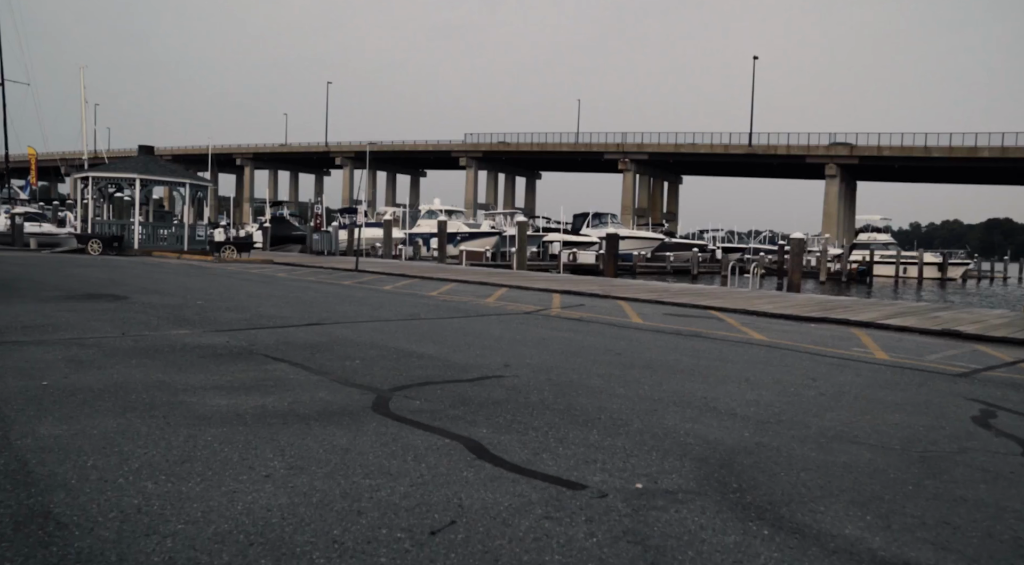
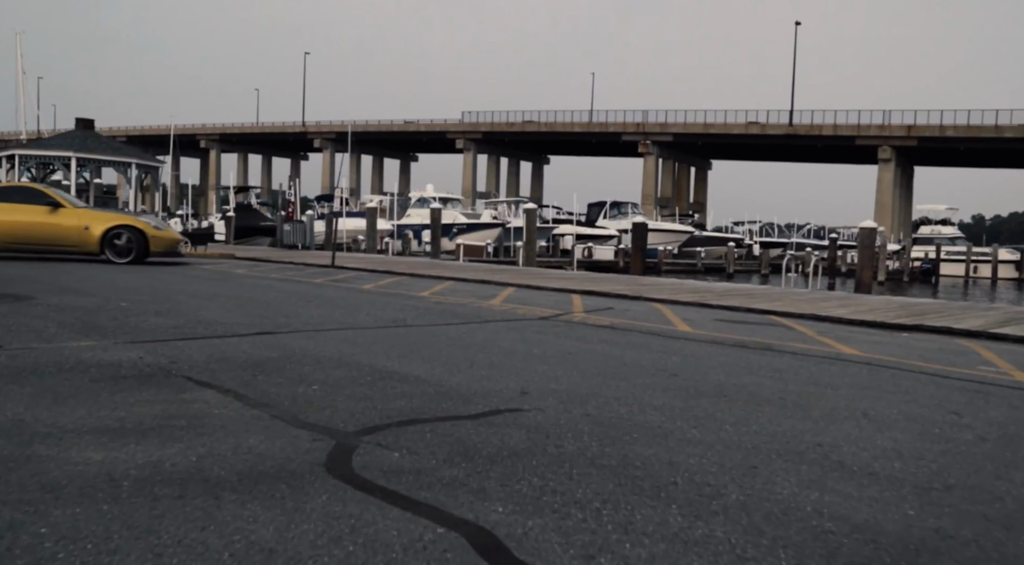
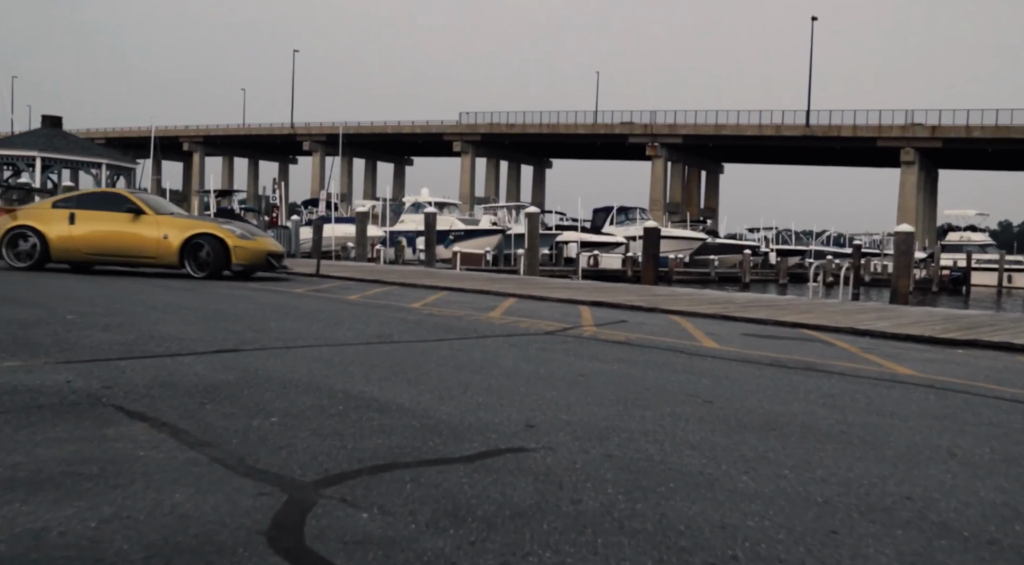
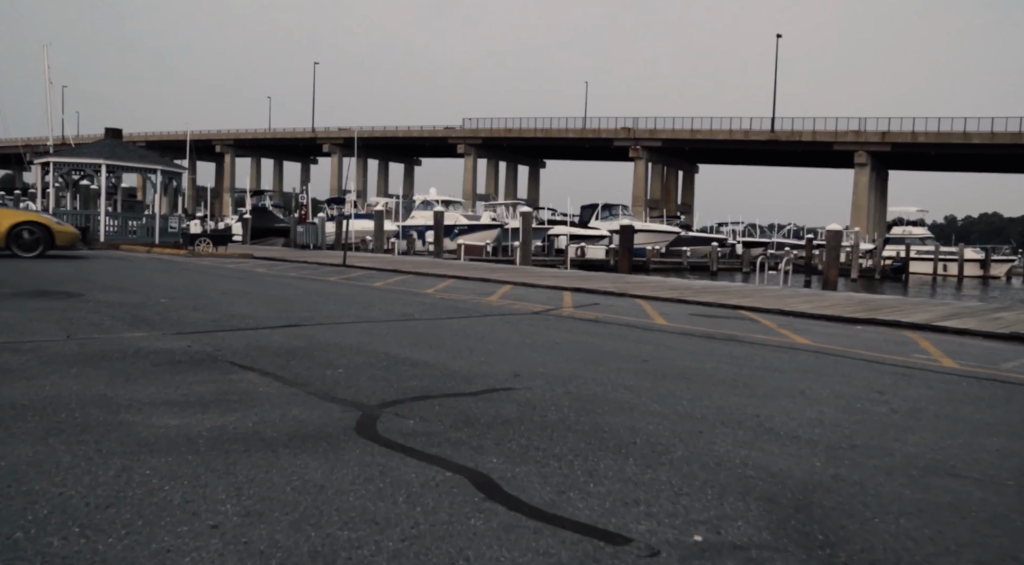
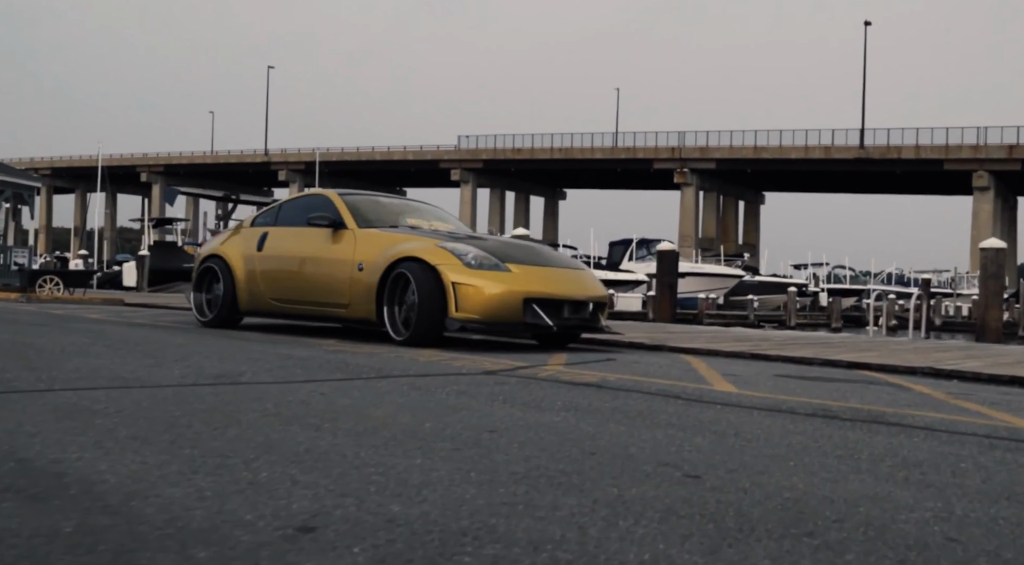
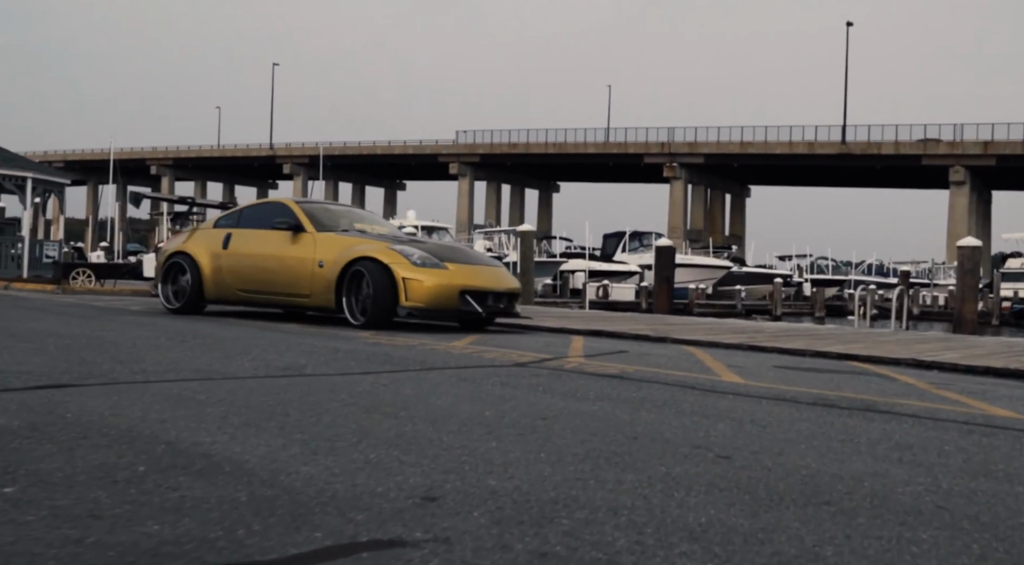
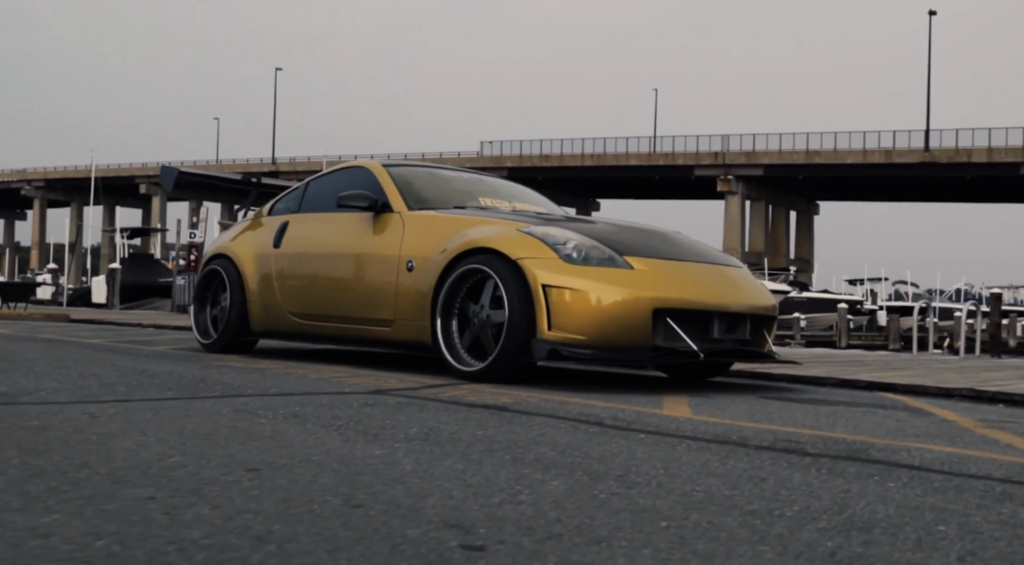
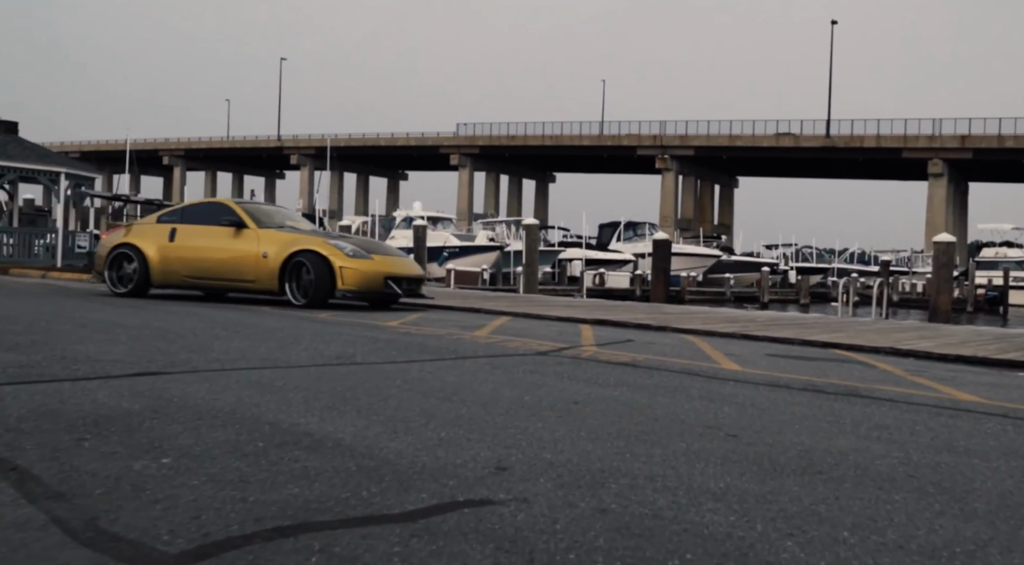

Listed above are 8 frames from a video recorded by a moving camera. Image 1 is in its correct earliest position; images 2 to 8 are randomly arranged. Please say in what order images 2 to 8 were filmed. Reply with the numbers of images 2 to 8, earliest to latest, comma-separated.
4, 2, 3, 8, 6, 5, 7
